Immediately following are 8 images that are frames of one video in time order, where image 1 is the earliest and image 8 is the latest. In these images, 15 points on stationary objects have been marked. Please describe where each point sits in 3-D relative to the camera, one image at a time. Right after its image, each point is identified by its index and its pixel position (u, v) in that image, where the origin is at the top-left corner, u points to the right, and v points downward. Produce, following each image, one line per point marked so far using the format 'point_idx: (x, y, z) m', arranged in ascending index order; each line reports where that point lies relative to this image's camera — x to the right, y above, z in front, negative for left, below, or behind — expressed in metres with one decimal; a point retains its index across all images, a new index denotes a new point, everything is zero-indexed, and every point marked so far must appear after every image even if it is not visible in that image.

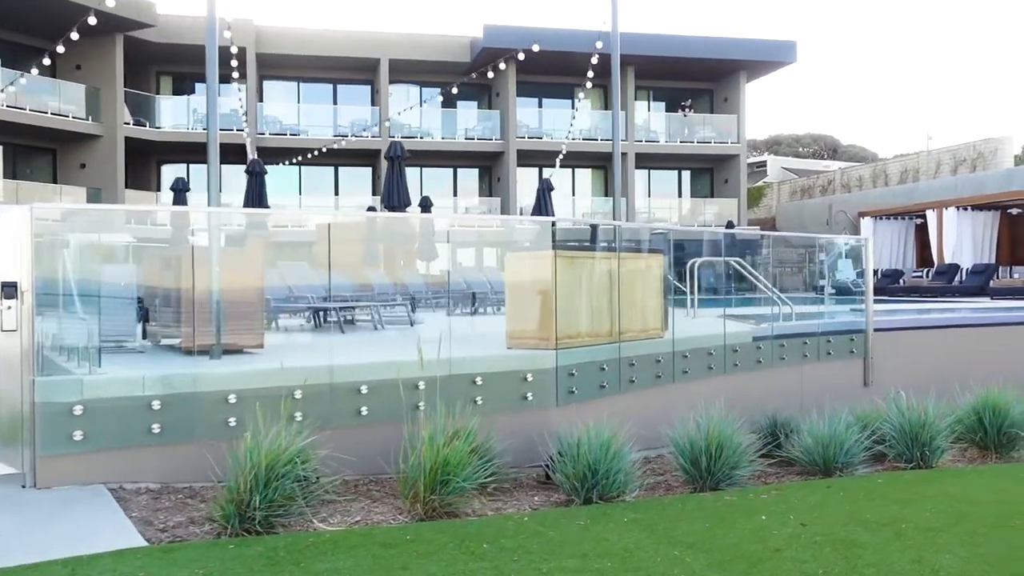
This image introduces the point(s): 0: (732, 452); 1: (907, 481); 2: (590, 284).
0: (+1.4, -1.1, +6.1) m
1: (+2.7, -1.3, +6.2) m
2: (+0.6, 0.0, +7.5) m
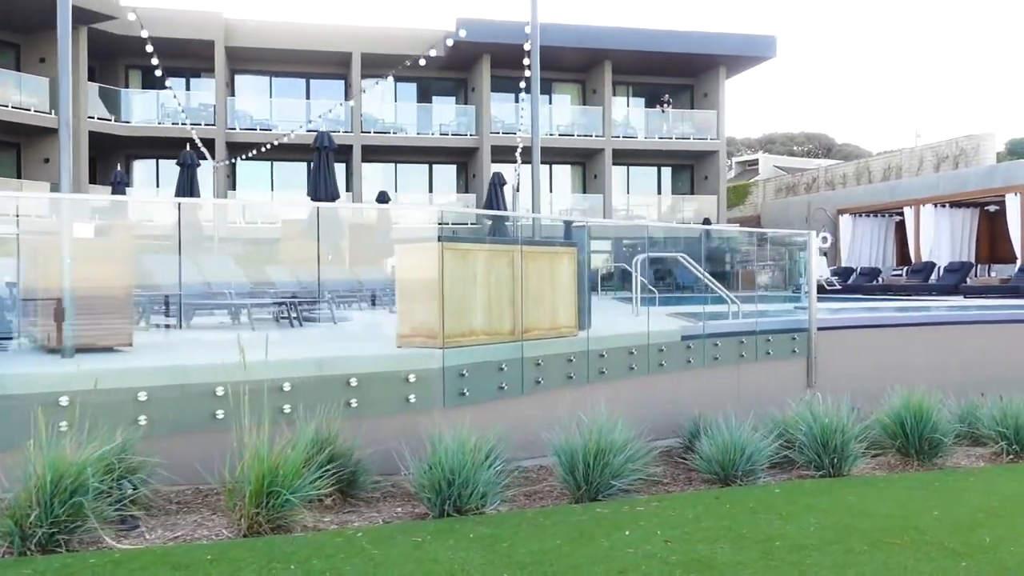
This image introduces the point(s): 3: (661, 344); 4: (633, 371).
0: (+0.6, -1.1, +5.7) m
1: (+1.8, -1.3, +5.7) m
2: (-0.2, 0.0, +7.1) m
3: (+1.5, -0.5, +8.9) m
4: (+1.1, -0.8, +8.5) m
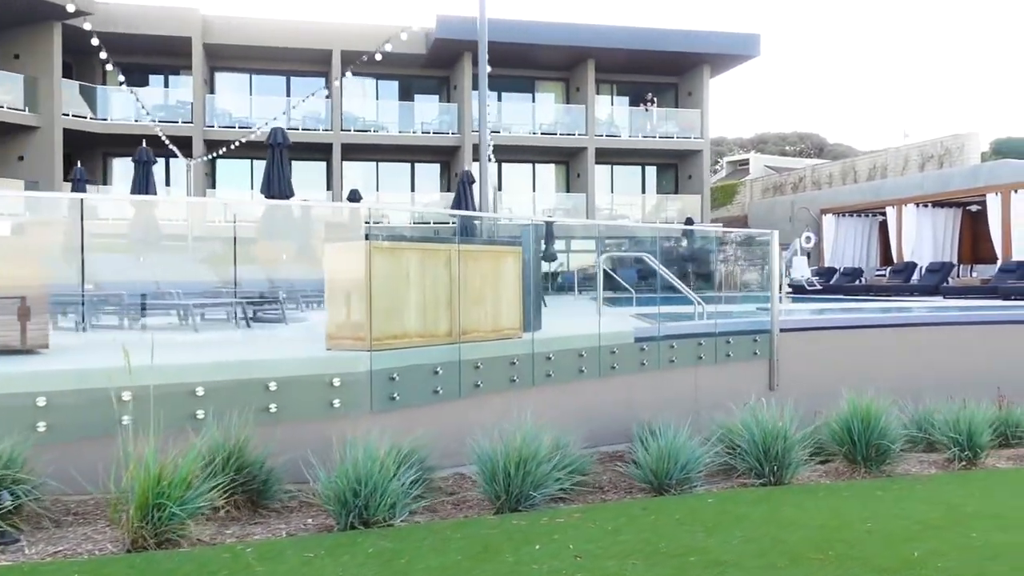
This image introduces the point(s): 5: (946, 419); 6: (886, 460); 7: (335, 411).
0: (+0.1, -1.1, +5.4) m
1: (+1.4, -1.3, +5.5) m
2: (-0.7, 0.0, +6.8) m
3: (+1.0, -0.5, +8.7) m
4: (+0.6, -0.8, +8.3) m
5: (+3.4, -1.0, +7.4) m
6: (+2.7, -1.3, +6.7) m
7: (-1.2, -0.8, +6.2) m
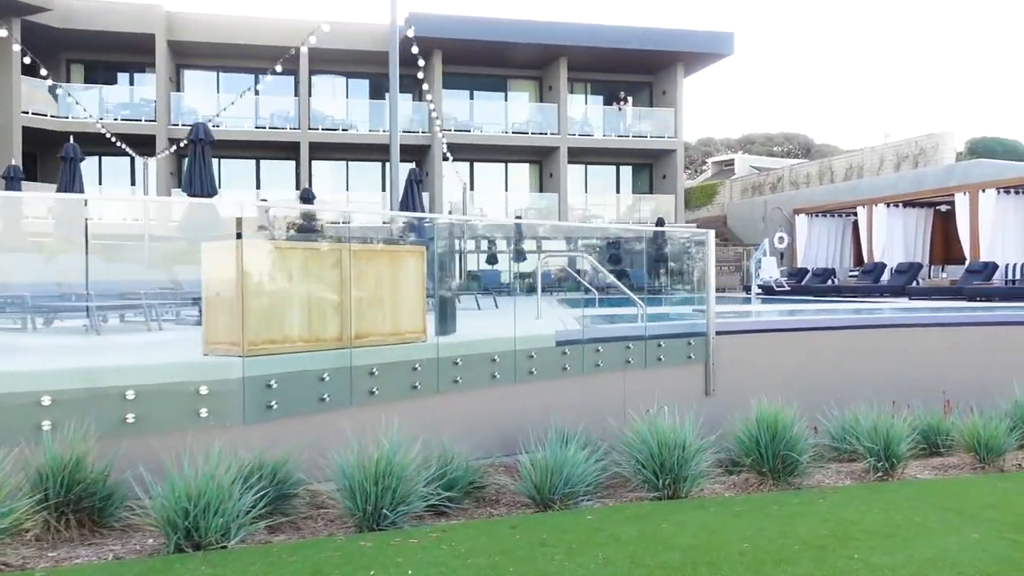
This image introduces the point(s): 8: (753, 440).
0: (-0.6, -1.1, +5.1) m
1: (+0.6, -1.3, +5.2) m
2: (-1.4, 0.0, +6.5) m
3: (+0.2, -0.6, +8.3) m
4: (-0.1, -0.8, +7.9) m
5: (+2.7, -1.1, +7.0) m
6: (+1.9, -1.3, +6.3) m
7: (-2.0, -0.9, +5.9) m
8: (+1.7, -1.1, +6.4) m
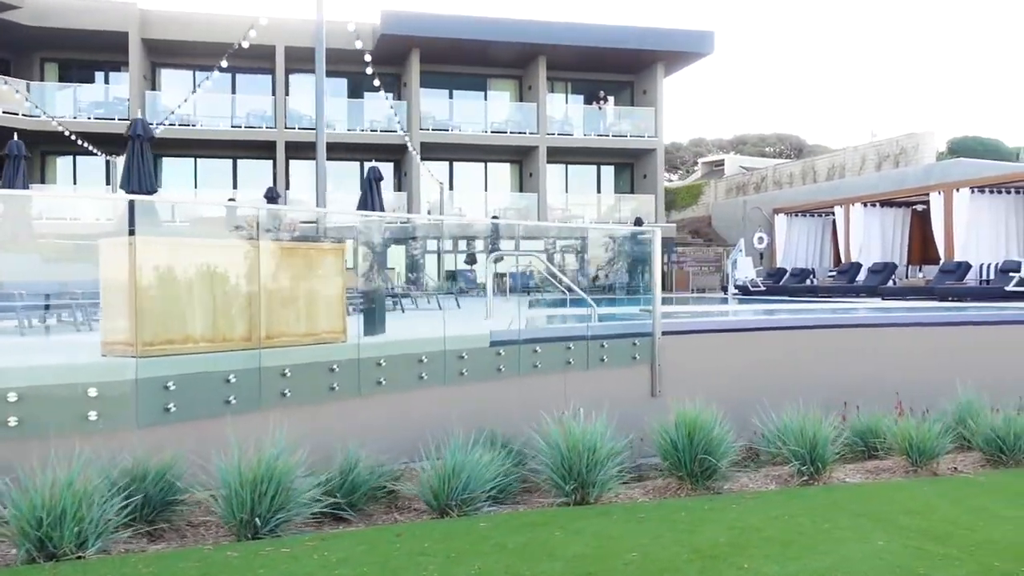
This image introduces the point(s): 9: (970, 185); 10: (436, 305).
0: (-1.2, -1.1, +4.9) m
1: (0.0, -1.3, +5.0) m
2: (-2.0, 0.0, +6.3) m
3: (-0.4, -0.6, +8.1) m
4: (-0.8, -0.8, +7.7) m
5: (+2.0, -1.0, +6.8) m
6: (+1.3, -1.3, +6.1) m
7: (-2.6, -0.8, +5.7) m
8: (+1.1, -1.1, +6.2) m
9: (+9.8, +2.2, +19.5) m
10: (-0.6, -0.2, +7.8) m
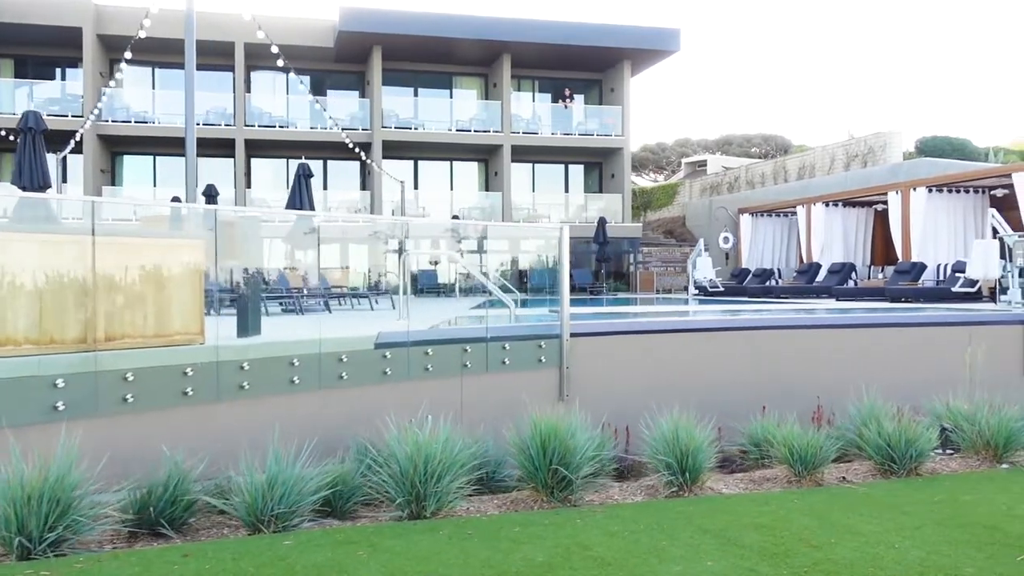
0: (-2.2, -1.1, +4.5) m
1: (-1.0, -1.3, +4.6) m
2: (-3.0, 0.0, +5.9) m
3: (-1.4, -0.5, +7.7) m
4: (-1.7, -0.8, +7.3) m
5: (+1.1, -1.0, +6.5) m
6: (+0.4, -1.3, +5.8) m
7: (-3.6, -0.8, +5.3) m
8: (+0.1, -1.1, +5.9) m
9: (+8.7, +2.2, +19.2) m
10: (-1.6, -0.2, +7.4) m
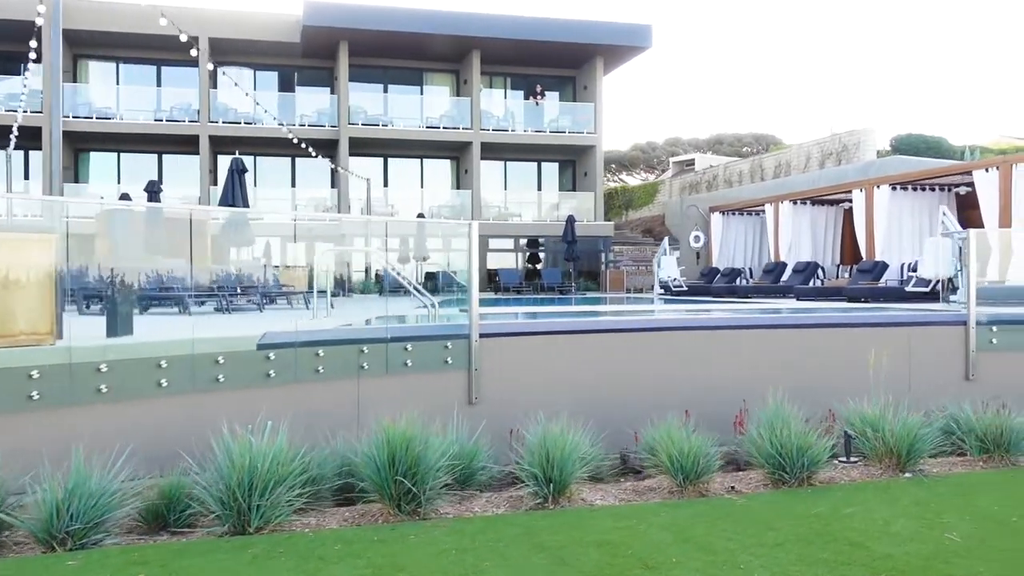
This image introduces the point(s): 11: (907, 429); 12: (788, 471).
0: (-3.1, -1.0, +4.1) m
1: (-1.9, -1.3, +4.2) m
2: (-3.9, +0.1, +5.5) m
3: (-2.3, -0.5, +7.3) m
4: (-2.7, -0.8, +6.9) m
5: (+0.1, -1.0, +6.1) m
6: (-0.6, -1.2, +5.4) m
7: (-4.5, -0.8, +4.9) m
8: (-0.8, -1.0, +5.5) m
9: (+7.8, +2.2, +18.8) m
10: (-2.5, -0.2, +7.0) m
11: (+2.9, -1.0, +6.8) m
12: (+1.9, -1.3, +6.3) m
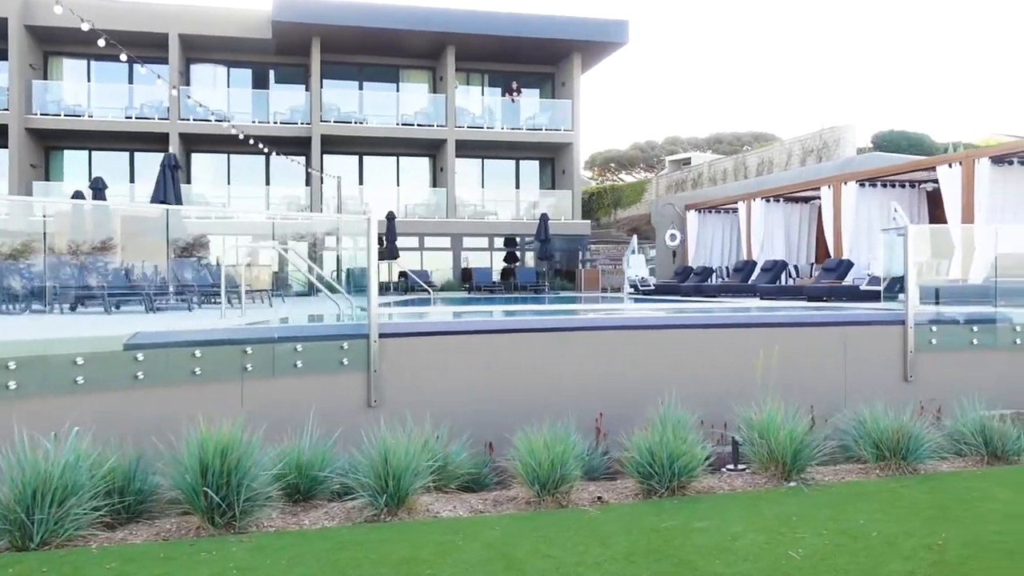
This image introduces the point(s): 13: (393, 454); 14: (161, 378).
0: (-4.1, -1.0, +3.7) m
1: (-2.9, -1.3, +3.8) m
2: (-4.9, +0.1, +5.1) m
3: (-3.3, -0.5, +7.0) m
4: (-3.6, -0.7, +6.6) m
5: (-0.8, -1.0, +5.7) m
6: (-1.5, -1.2, +5.0) m
7: (-5.4, -0.8, +4.5) m
8: (-1.8, -1.0, +5.1) m
9: (+6.9, +2.2, +18.4) m
10: (-3.5, -0.2, +6.6) m
11: (+2.0, -1.0, +6.3) m
12: (+0.9, -1.2, +5.9) m
13: (-0.7, -1.0, +5.6) m
14: (-2.8, -0.7, +7.4) m
